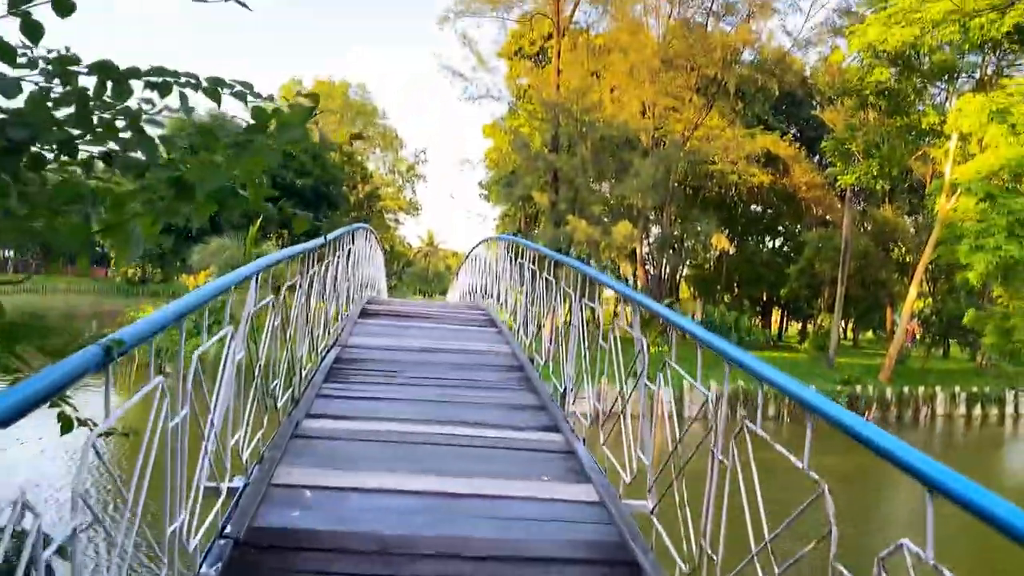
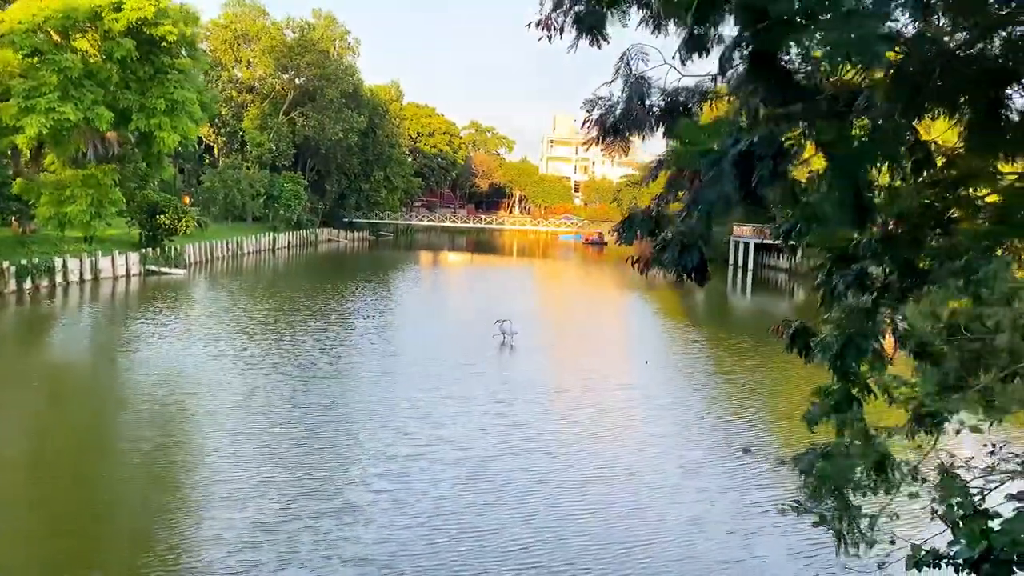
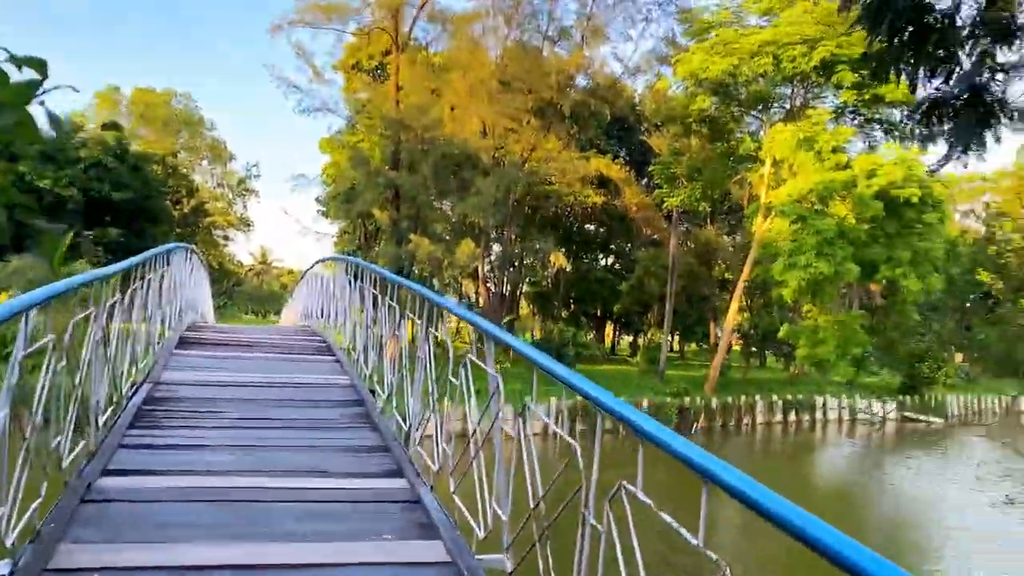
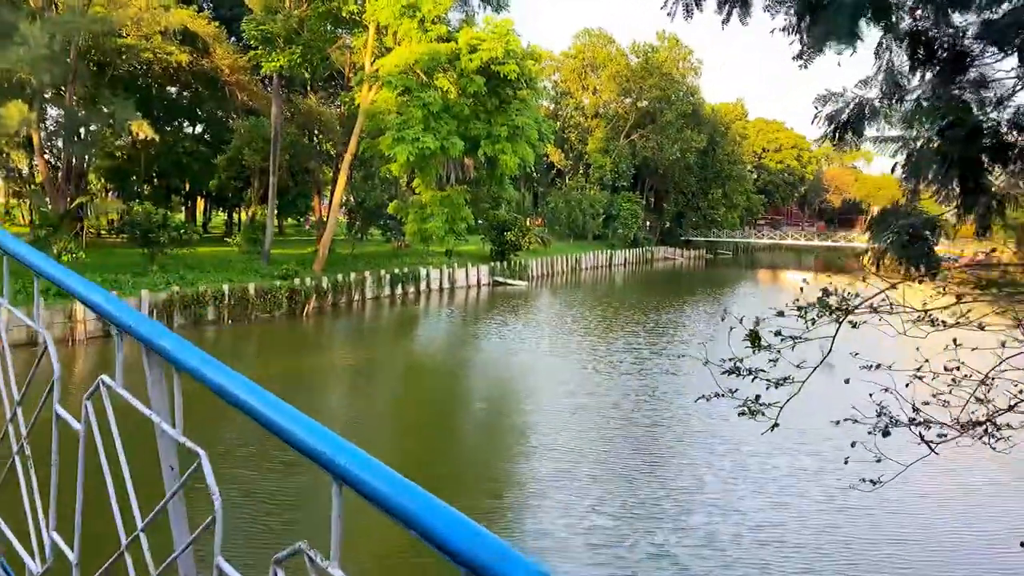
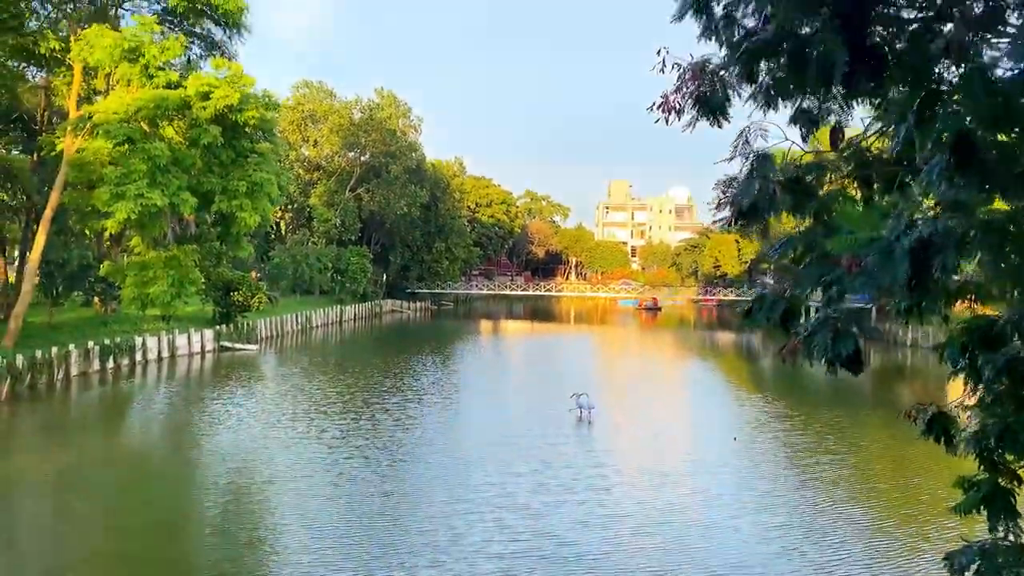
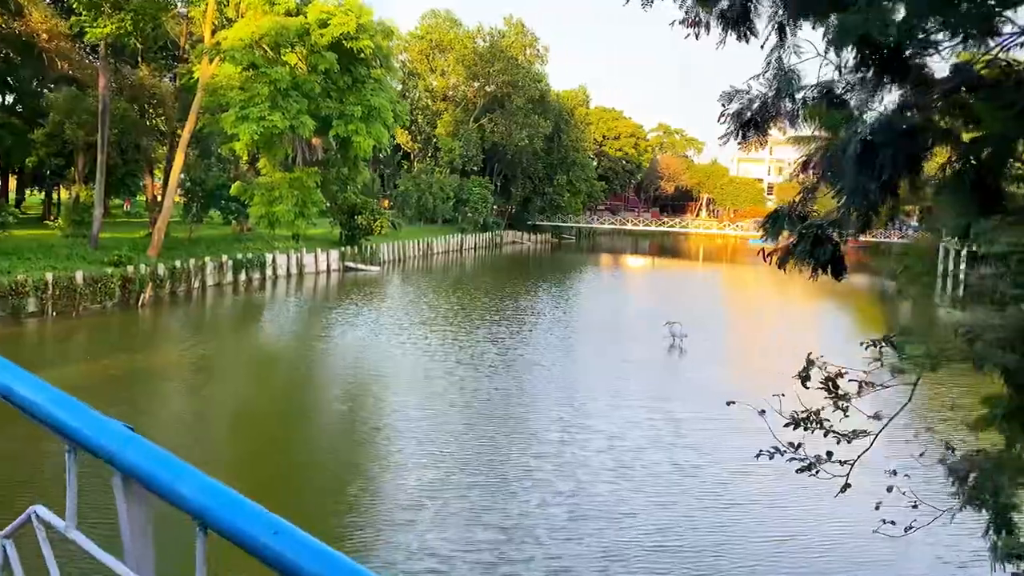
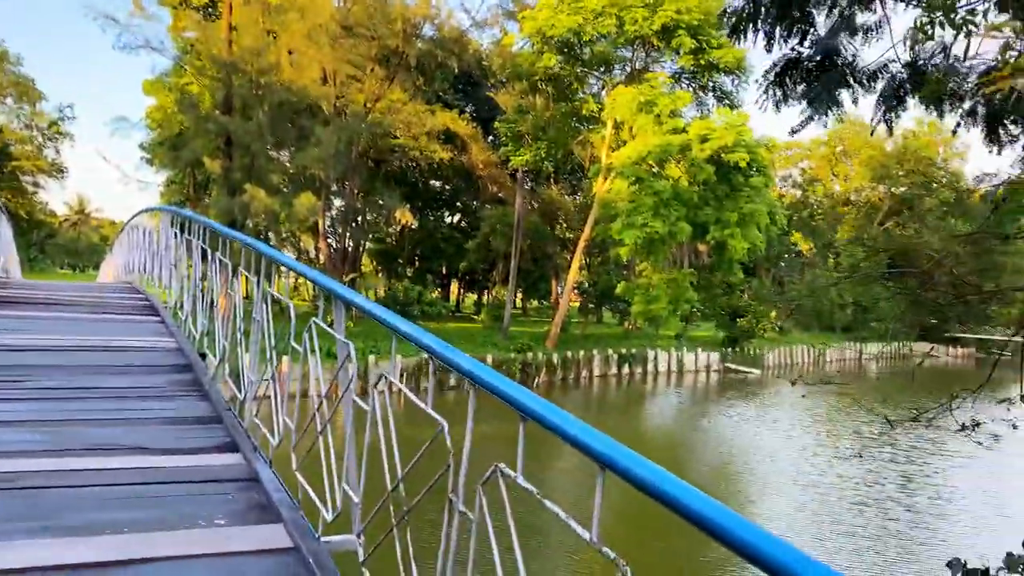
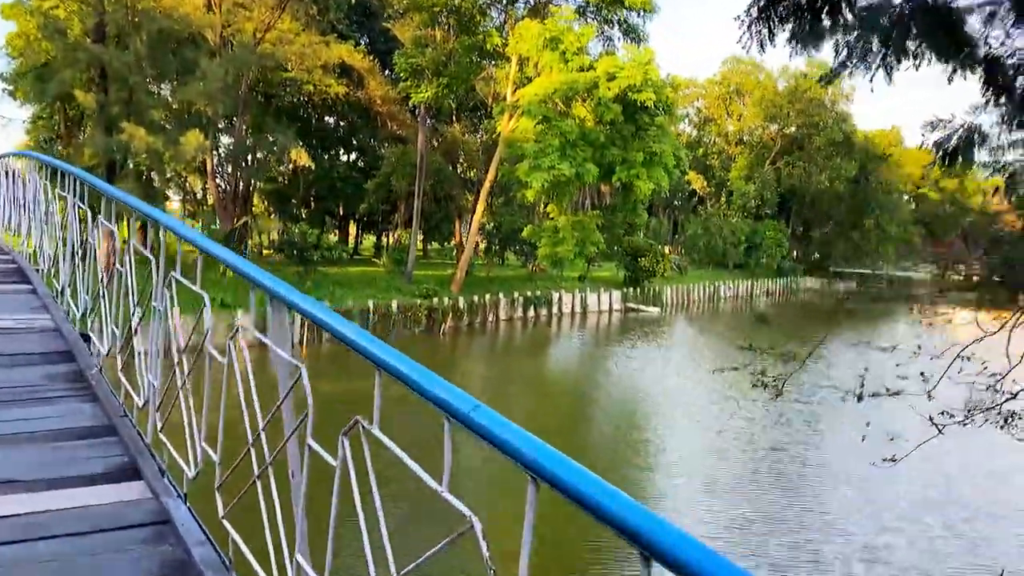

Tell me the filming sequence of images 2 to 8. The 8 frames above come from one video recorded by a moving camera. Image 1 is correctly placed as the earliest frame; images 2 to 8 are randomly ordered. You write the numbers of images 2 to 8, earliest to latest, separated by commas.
3, 7, 8, 4, 6, 2, 5
